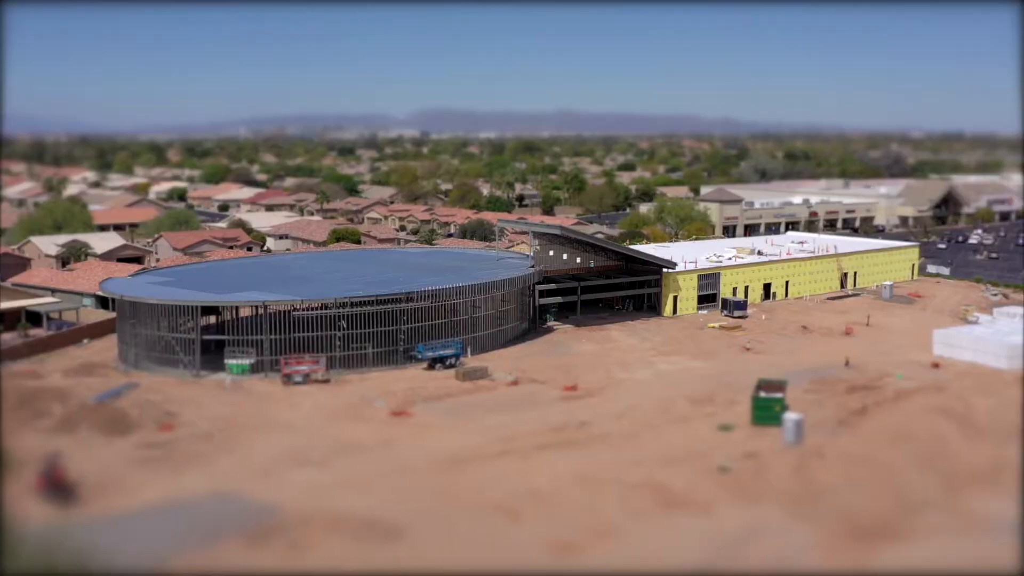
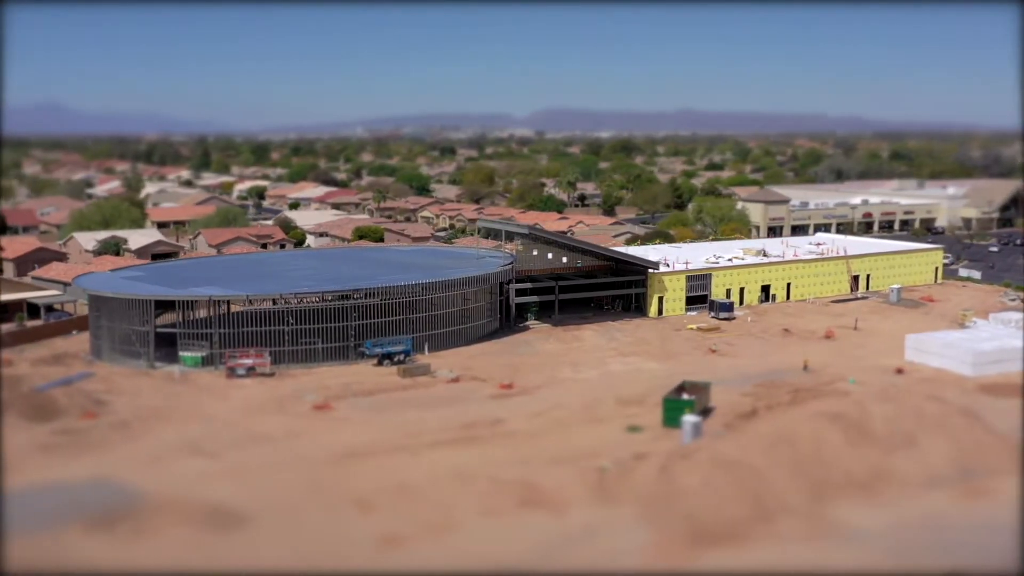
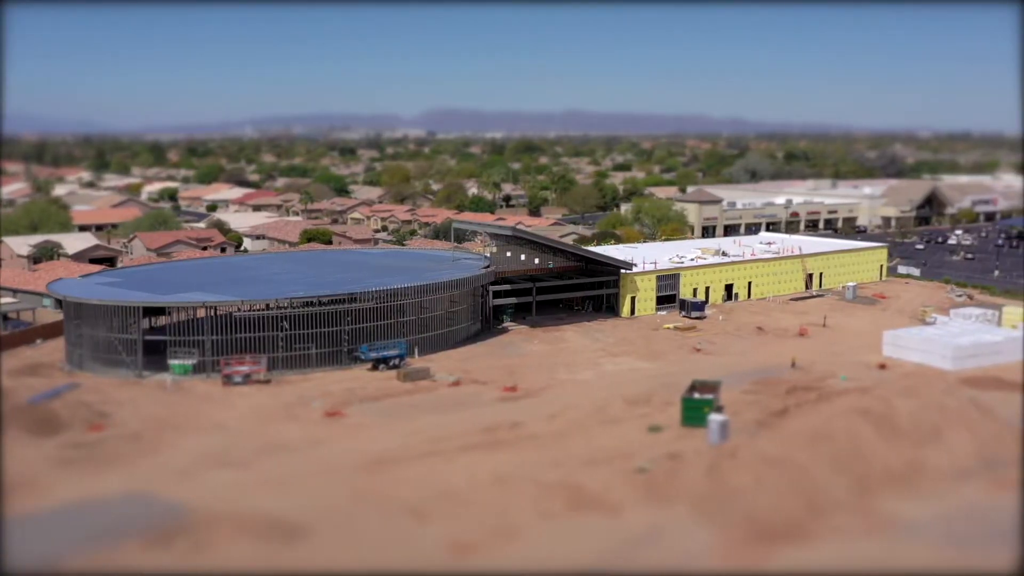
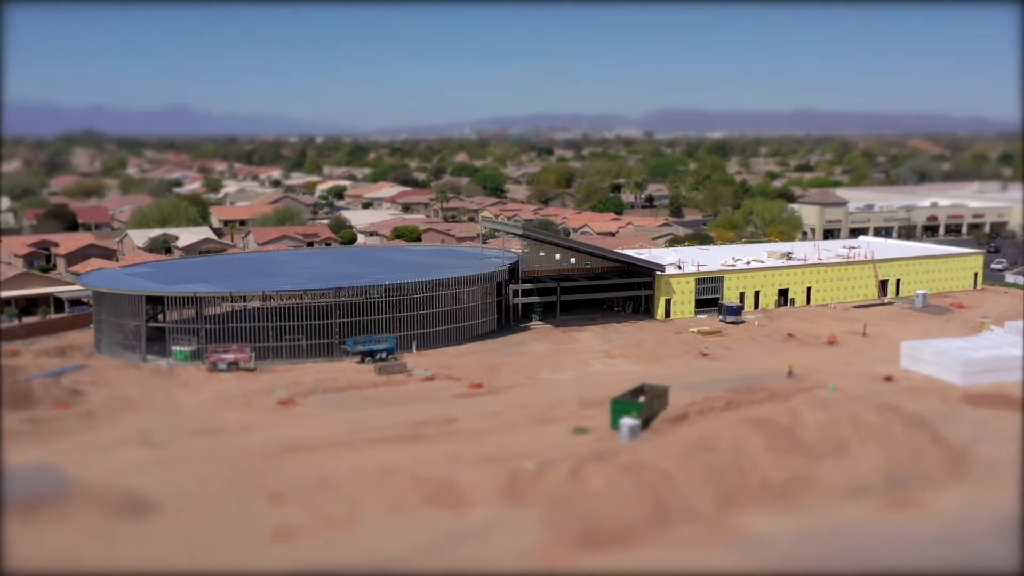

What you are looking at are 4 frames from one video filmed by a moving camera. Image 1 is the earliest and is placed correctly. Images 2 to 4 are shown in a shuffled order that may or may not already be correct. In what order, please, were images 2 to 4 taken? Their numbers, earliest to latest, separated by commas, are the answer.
3, 2, 4
